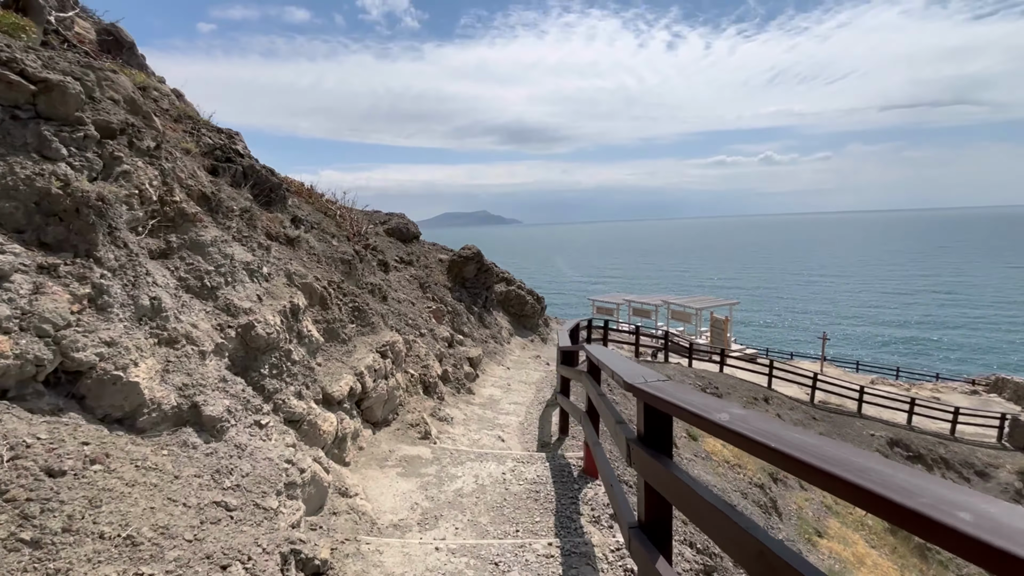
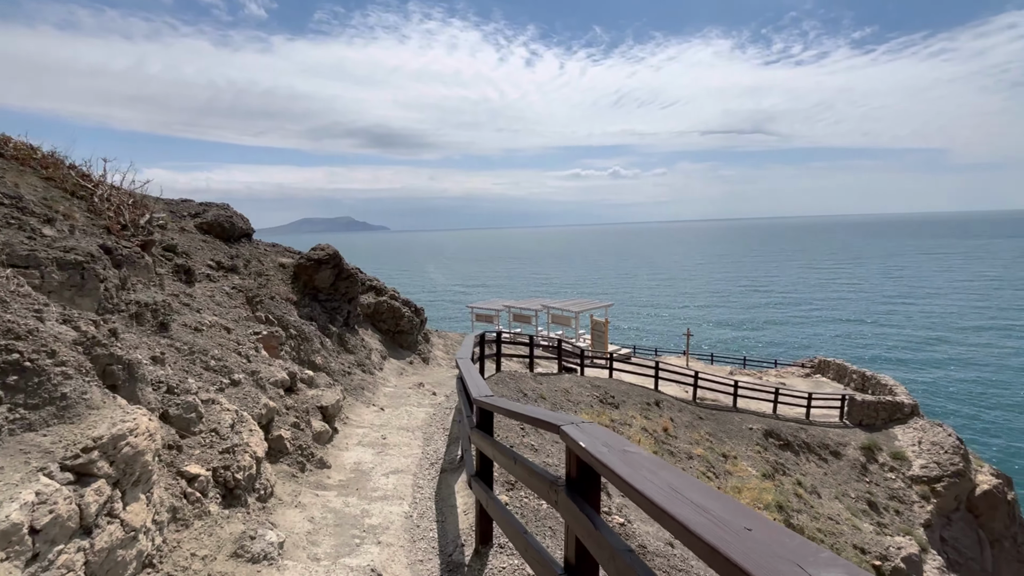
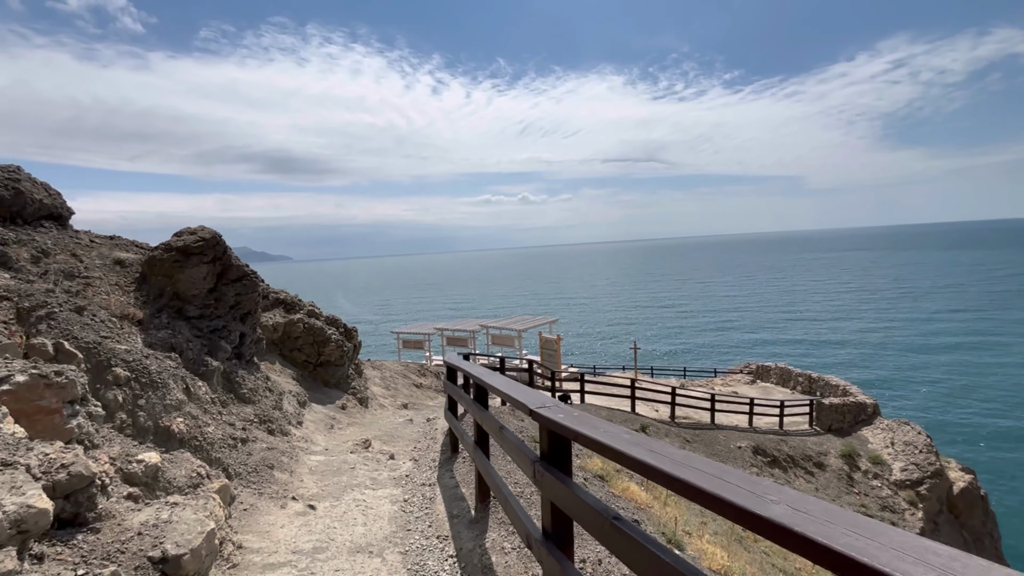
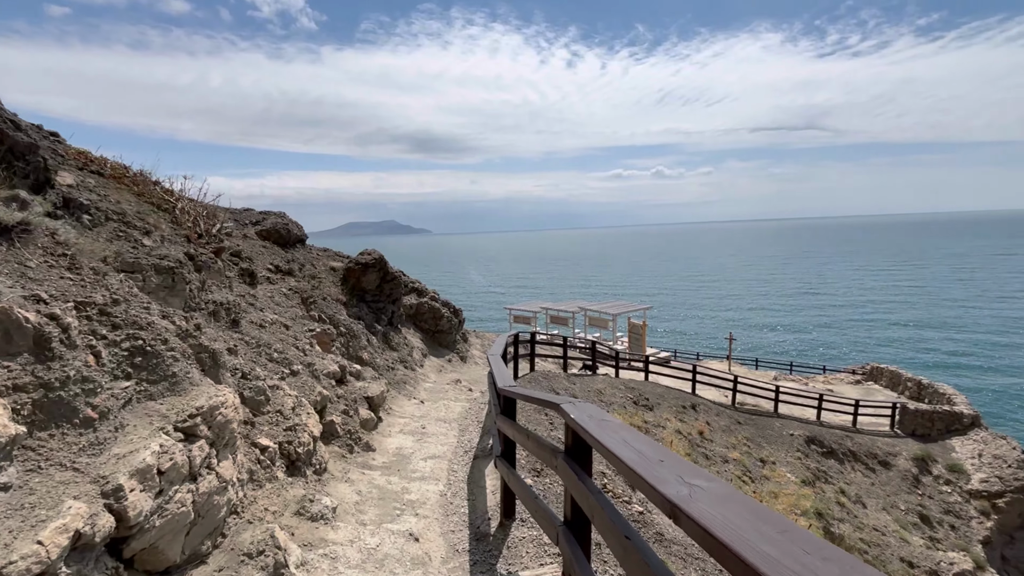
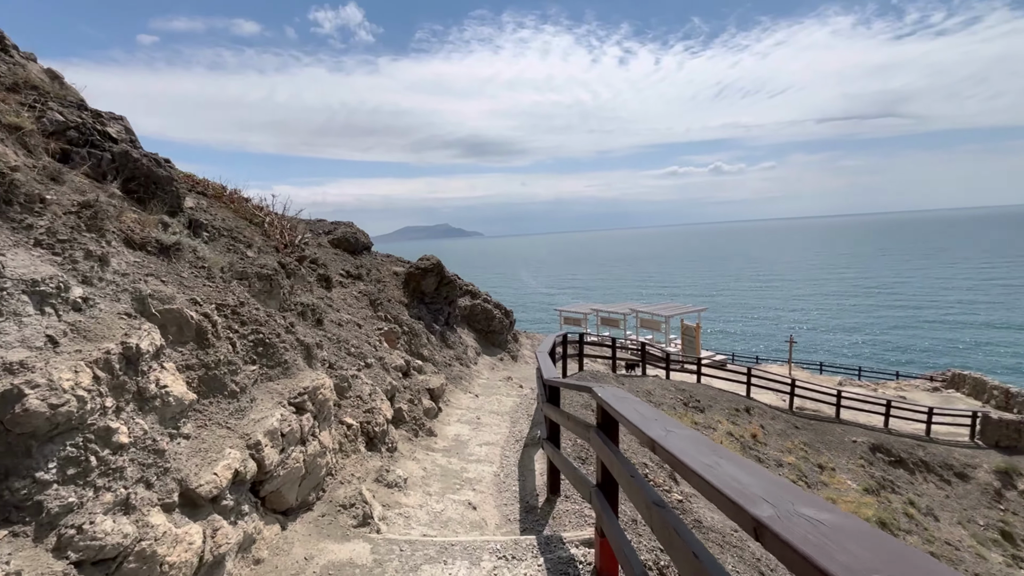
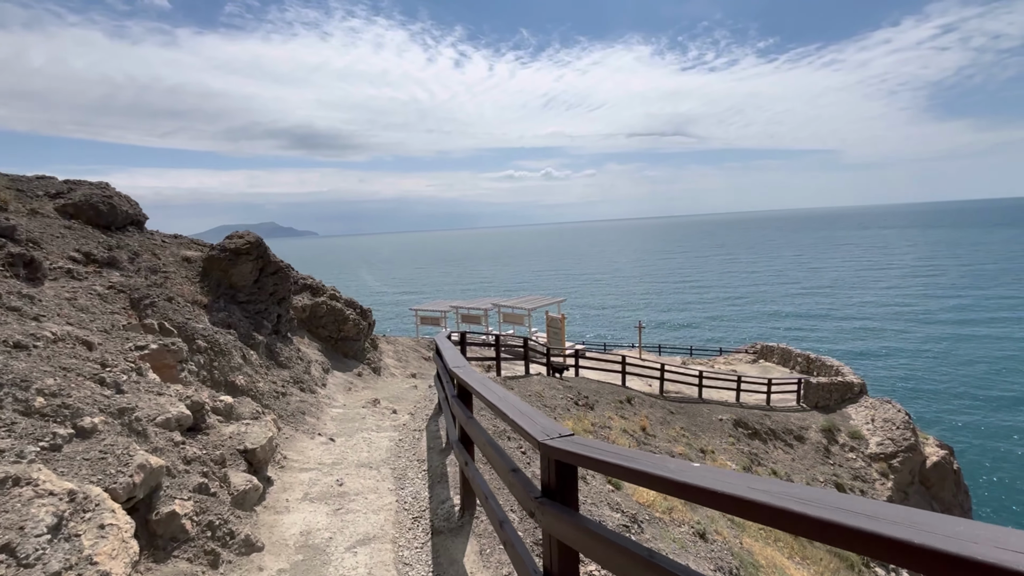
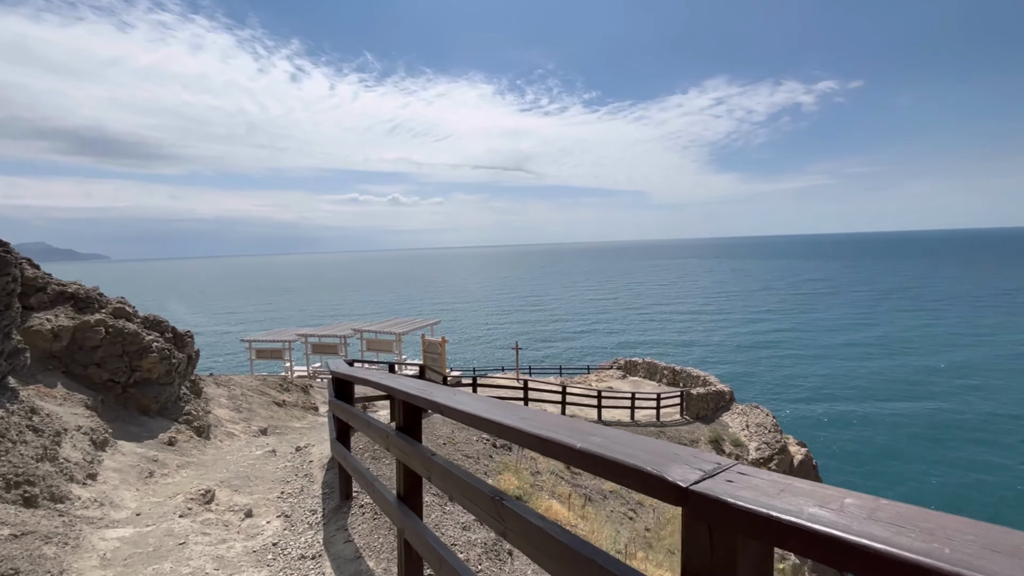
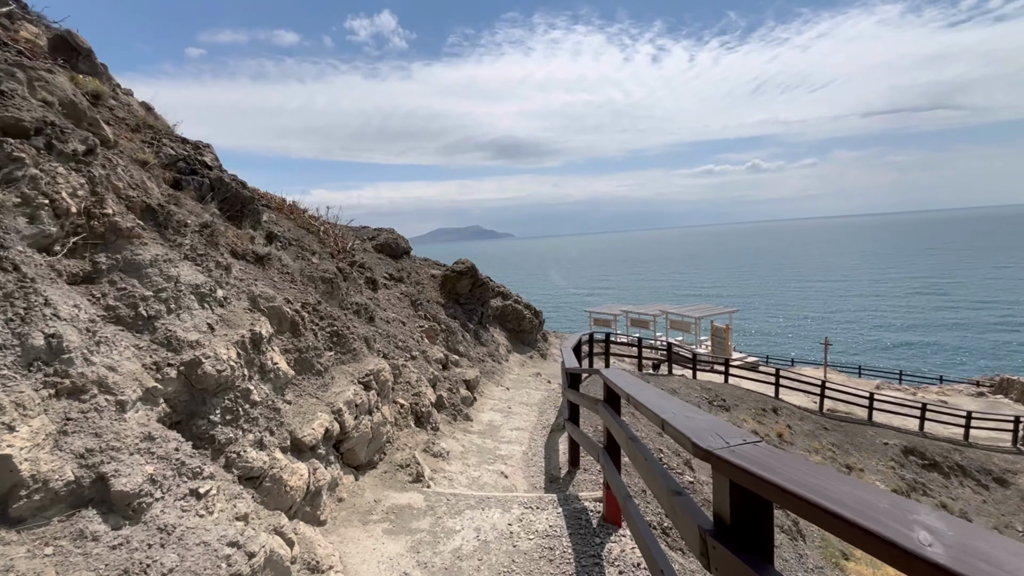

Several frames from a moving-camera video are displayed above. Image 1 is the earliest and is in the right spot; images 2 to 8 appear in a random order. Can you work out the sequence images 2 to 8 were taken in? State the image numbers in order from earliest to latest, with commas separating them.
8, 5, 4, 2, 6, 3, 7
